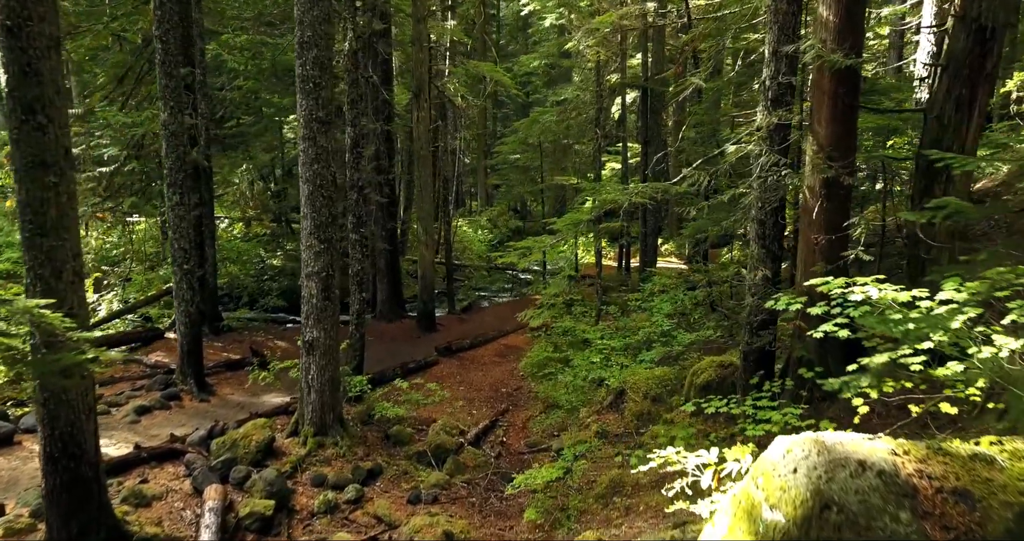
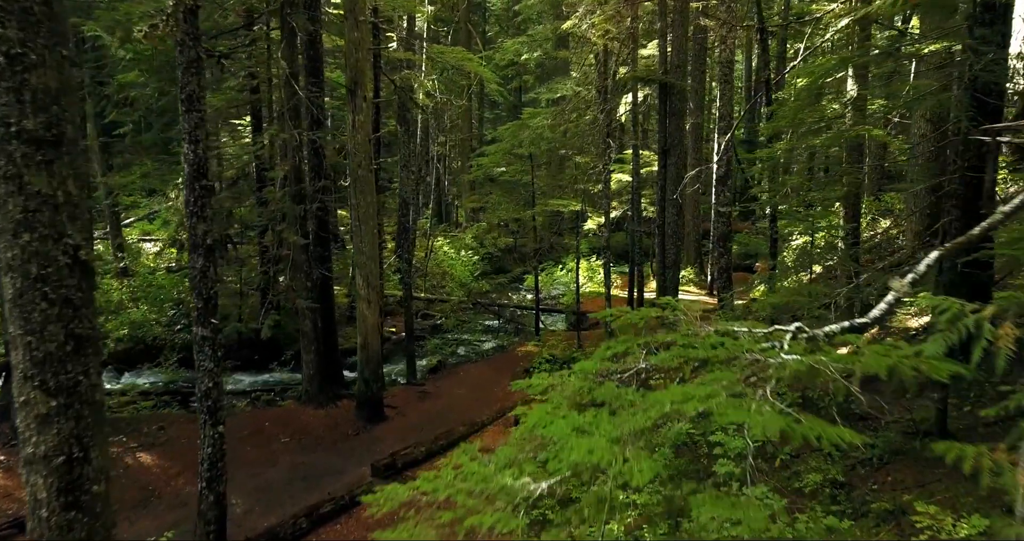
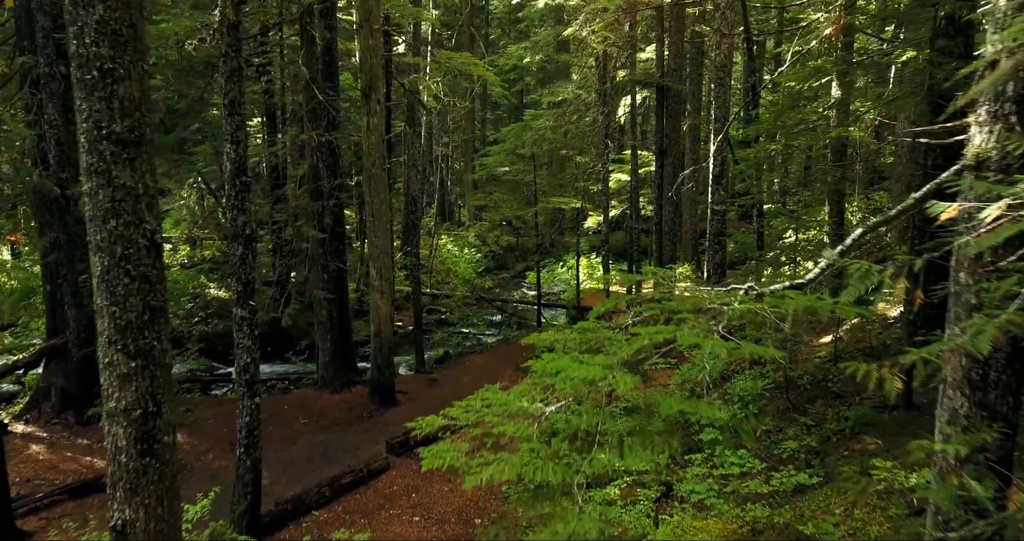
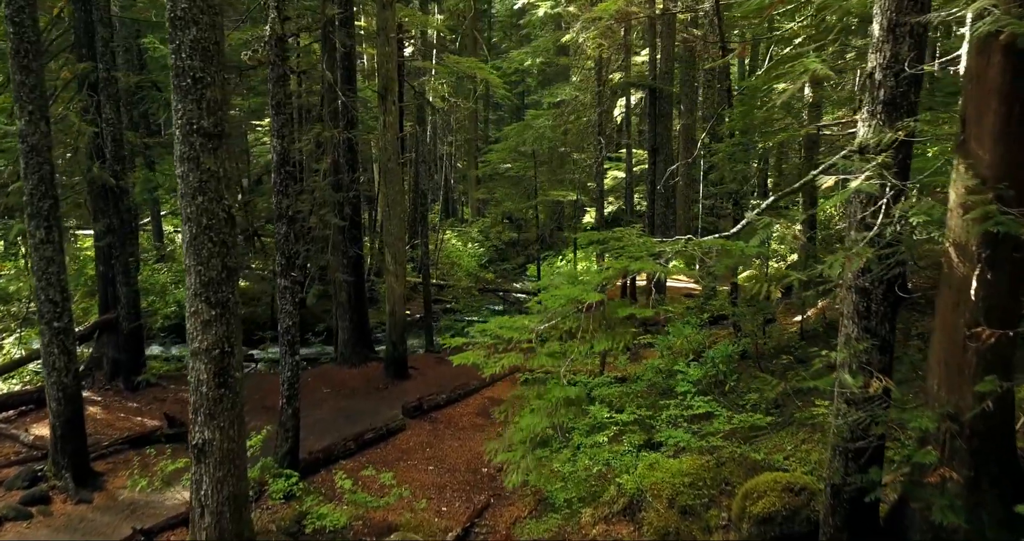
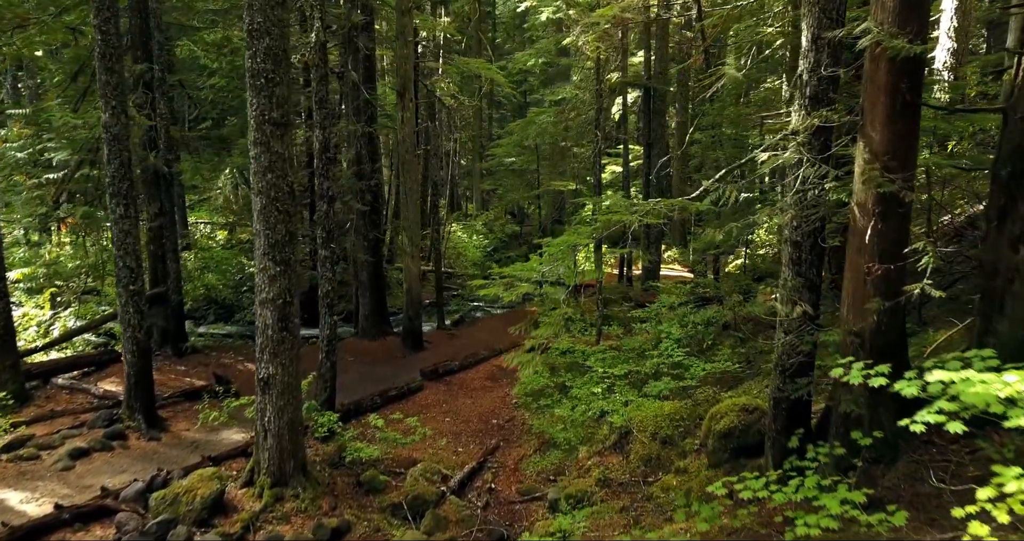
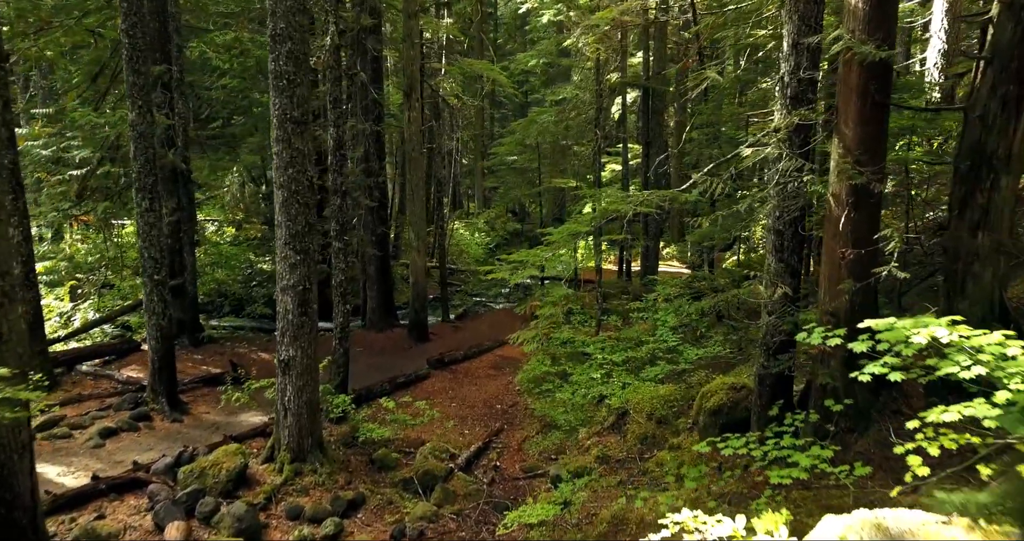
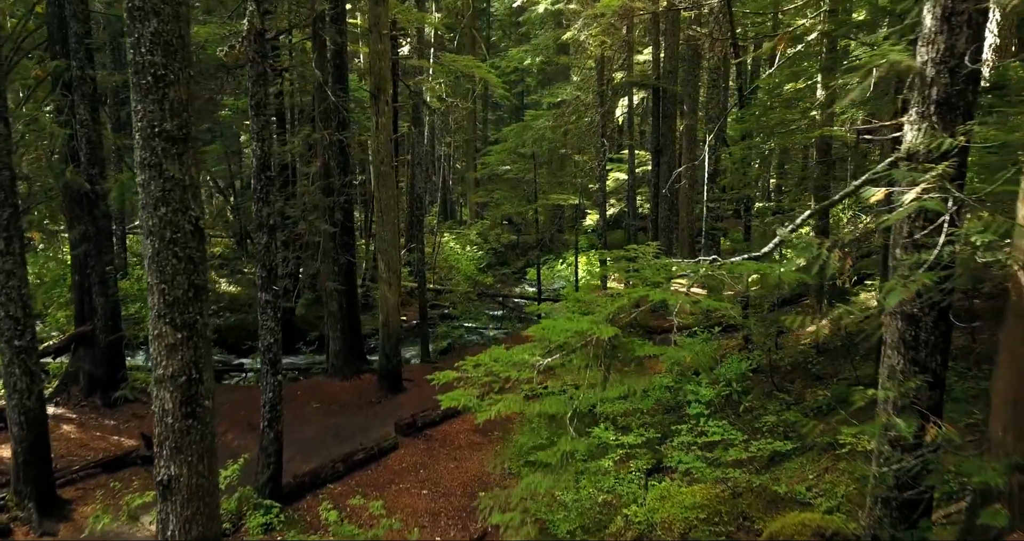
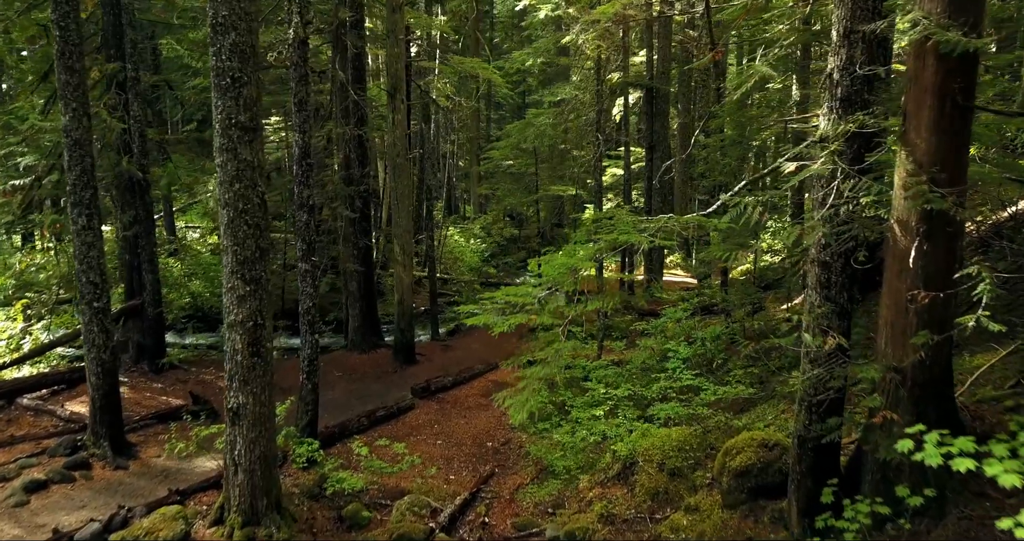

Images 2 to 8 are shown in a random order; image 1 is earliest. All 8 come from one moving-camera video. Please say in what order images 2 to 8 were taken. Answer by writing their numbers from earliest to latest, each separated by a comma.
6, 5, 8, 4, 7, 3, 2
